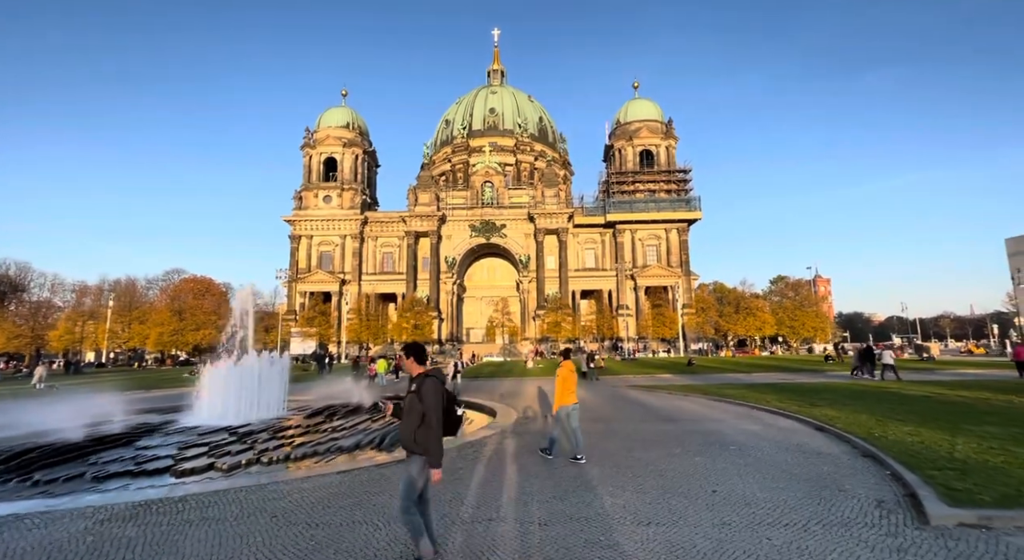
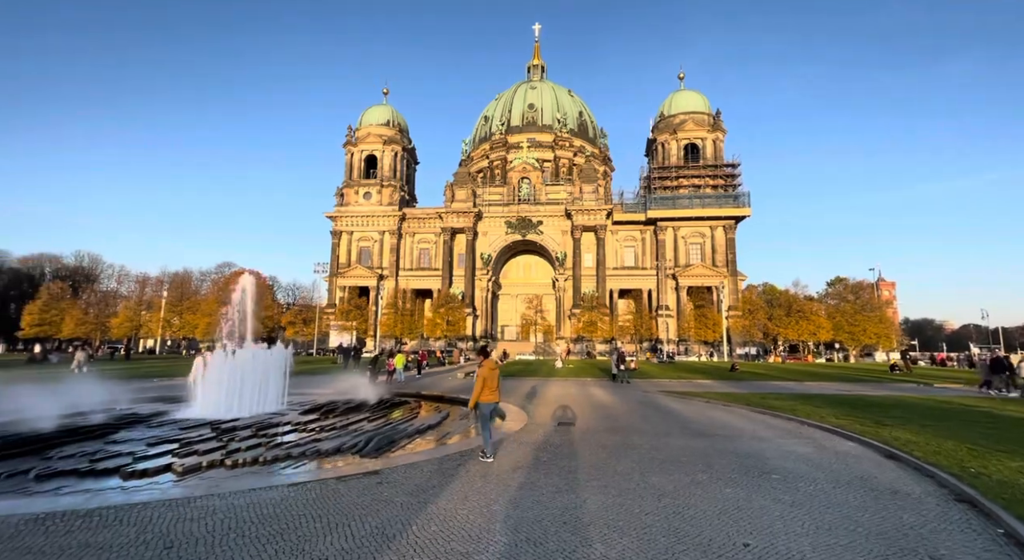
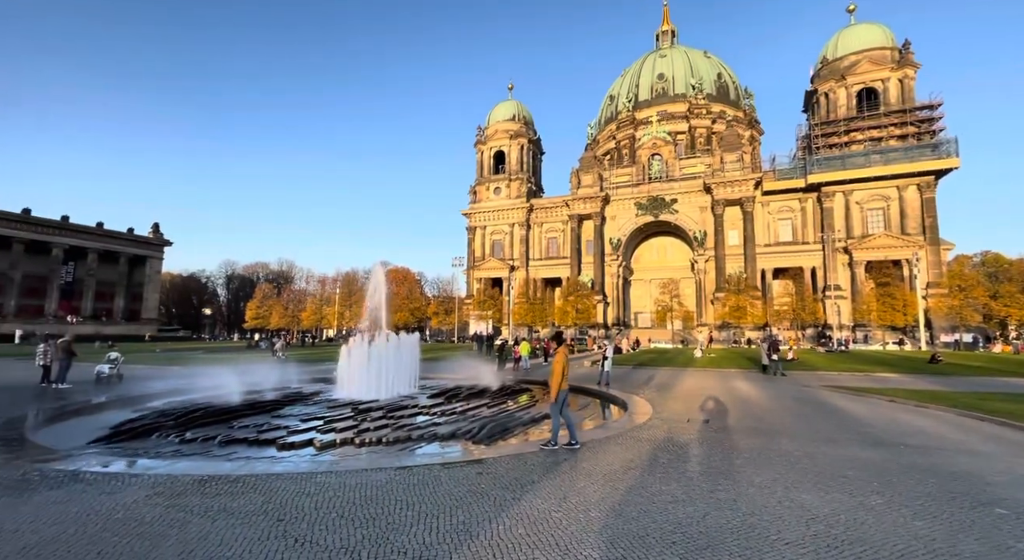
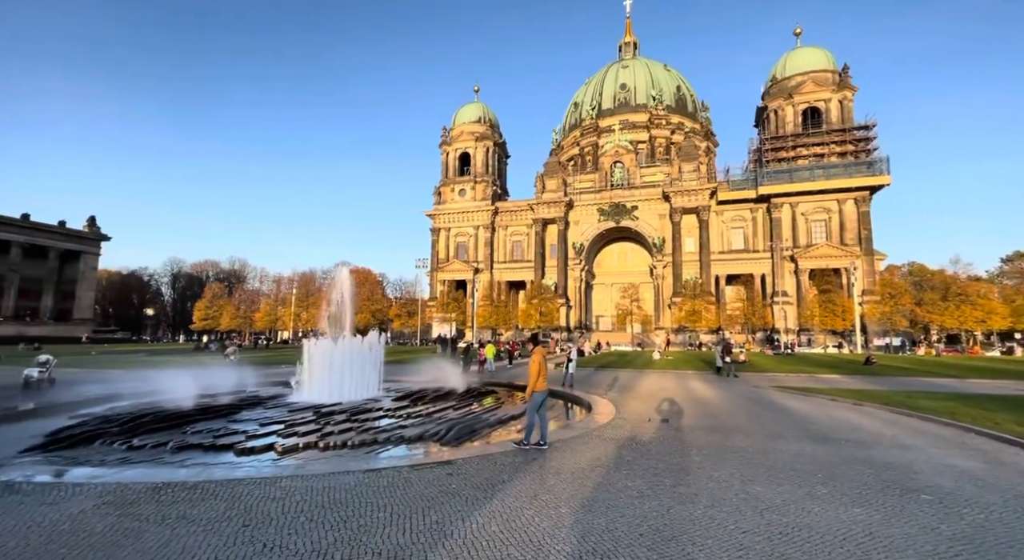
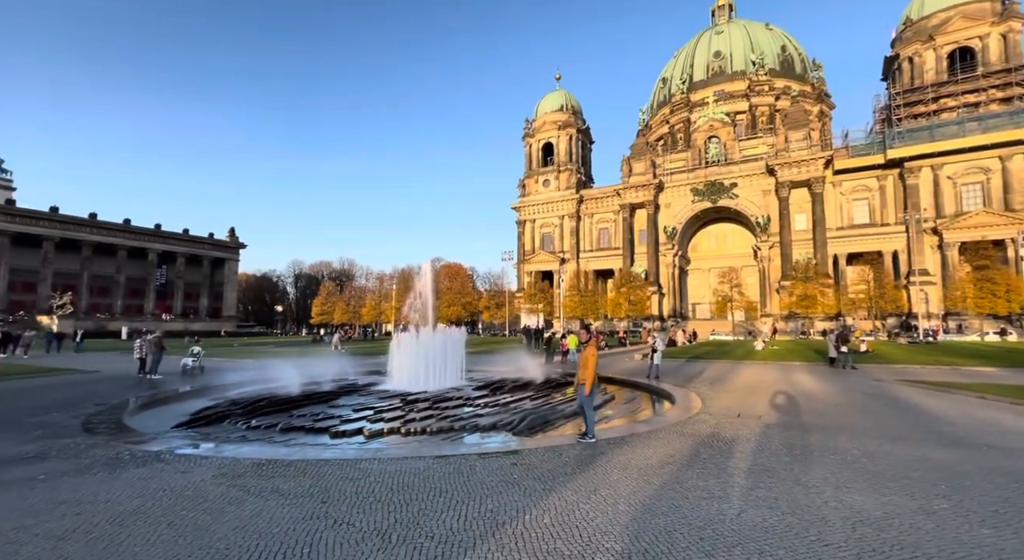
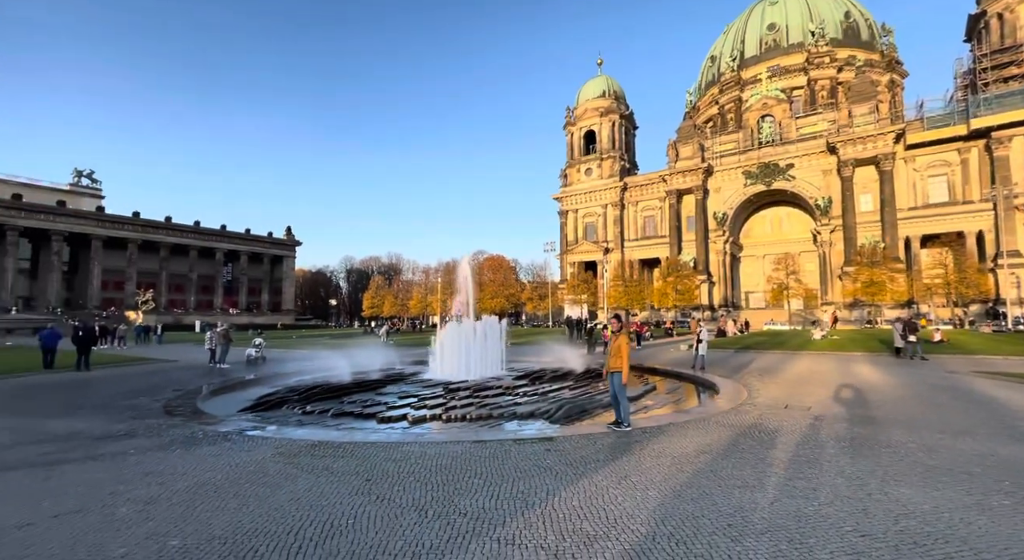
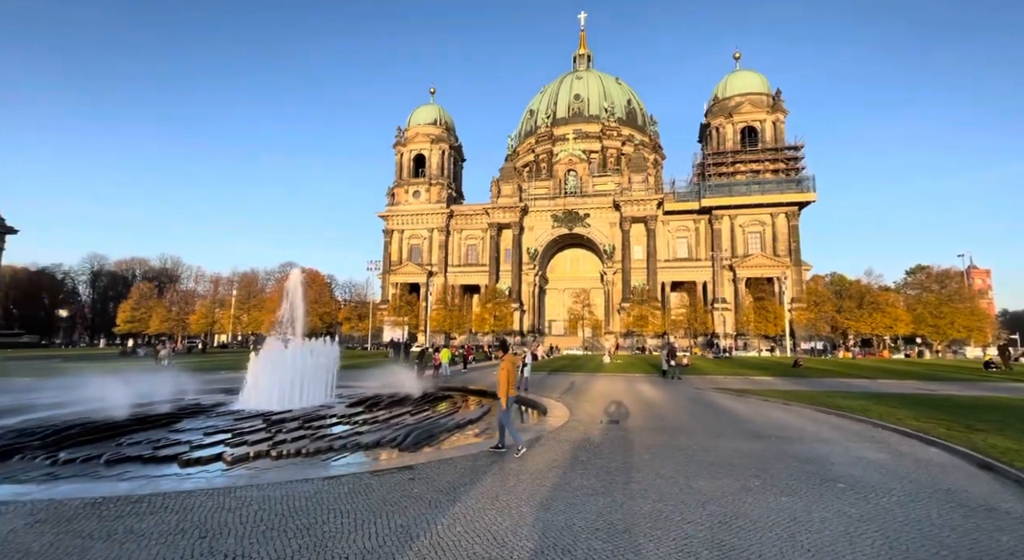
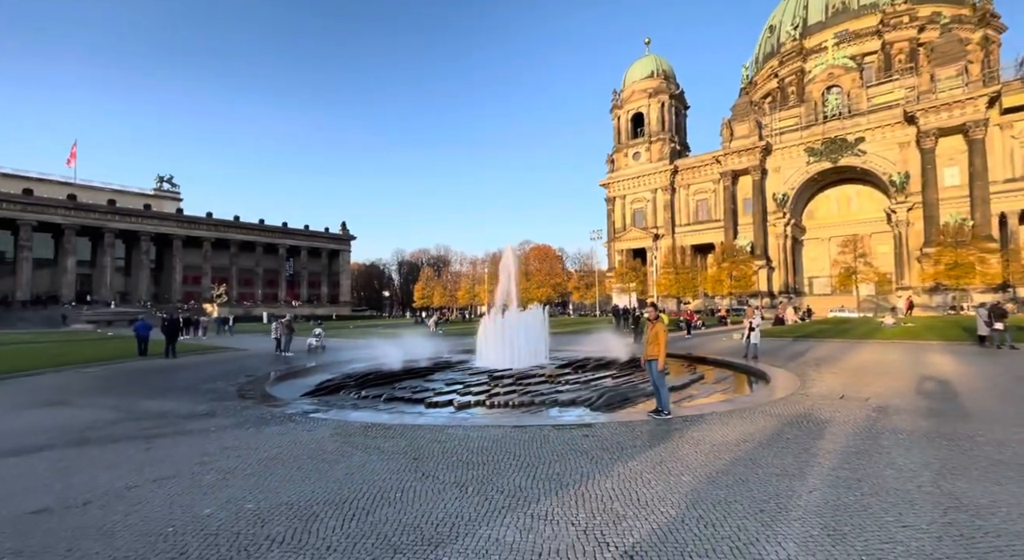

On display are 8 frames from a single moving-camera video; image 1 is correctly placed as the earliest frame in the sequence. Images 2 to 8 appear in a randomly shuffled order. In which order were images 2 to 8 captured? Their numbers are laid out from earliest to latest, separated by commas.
2, 7, 4, 3, 5, 6, 8
